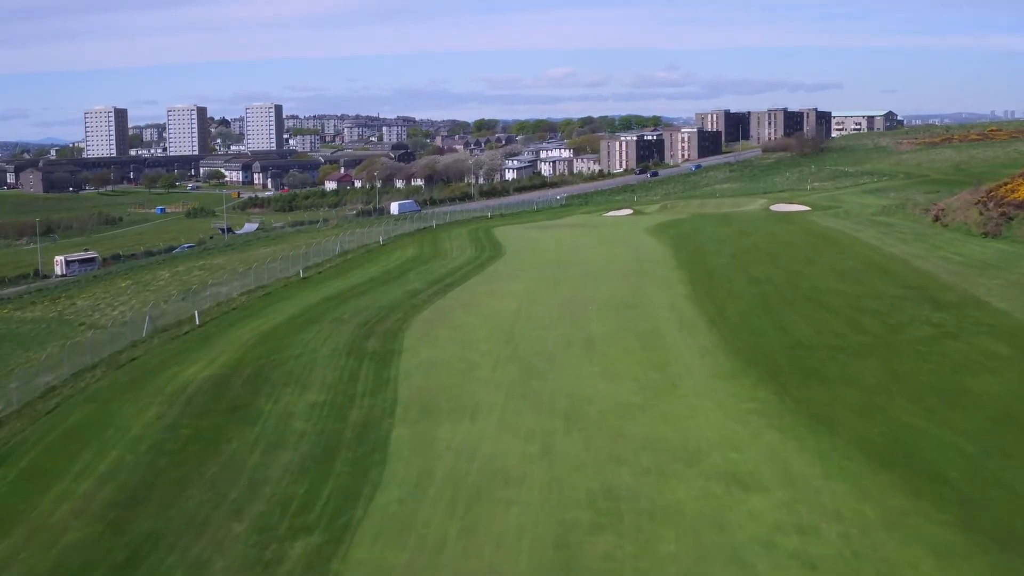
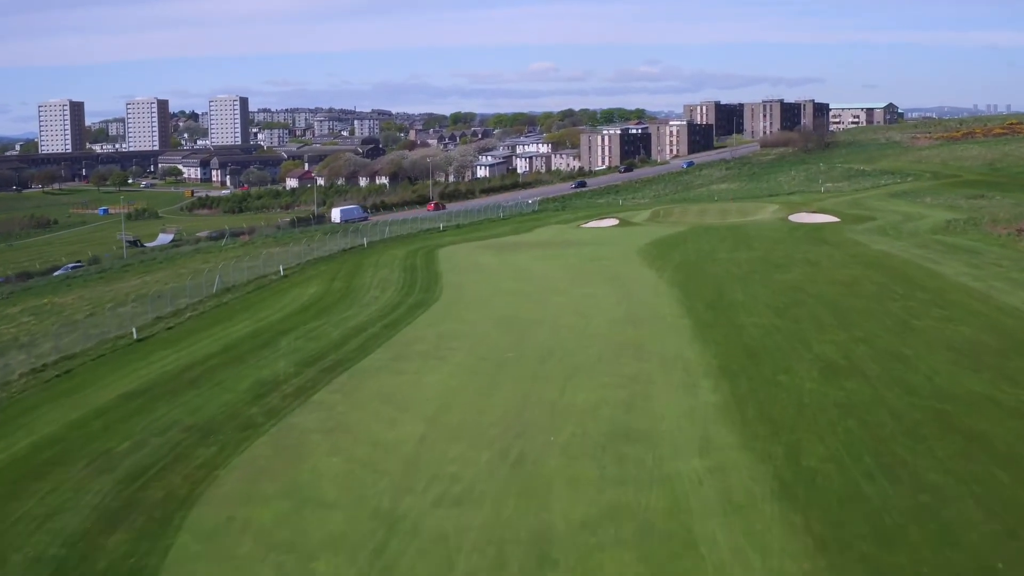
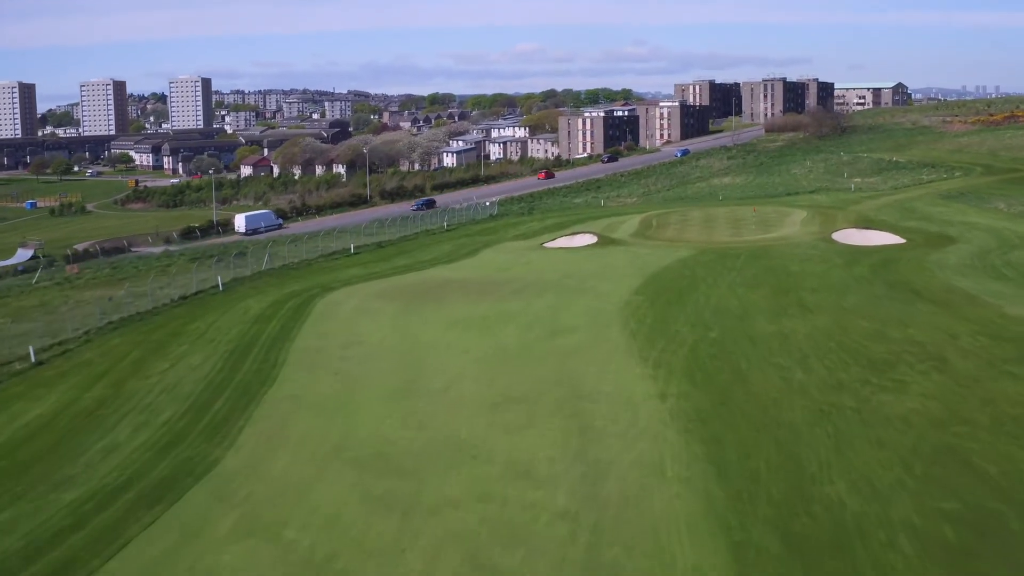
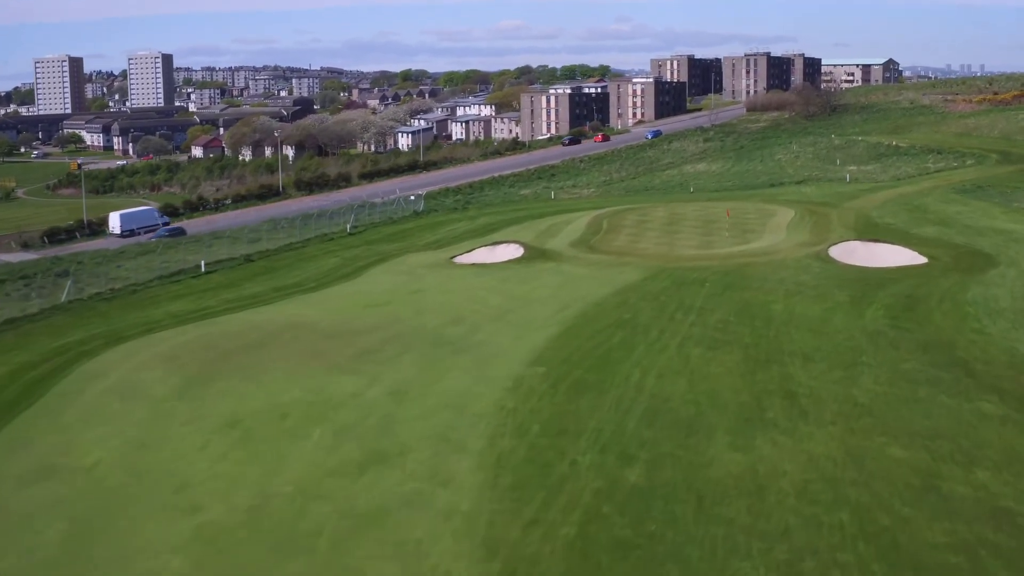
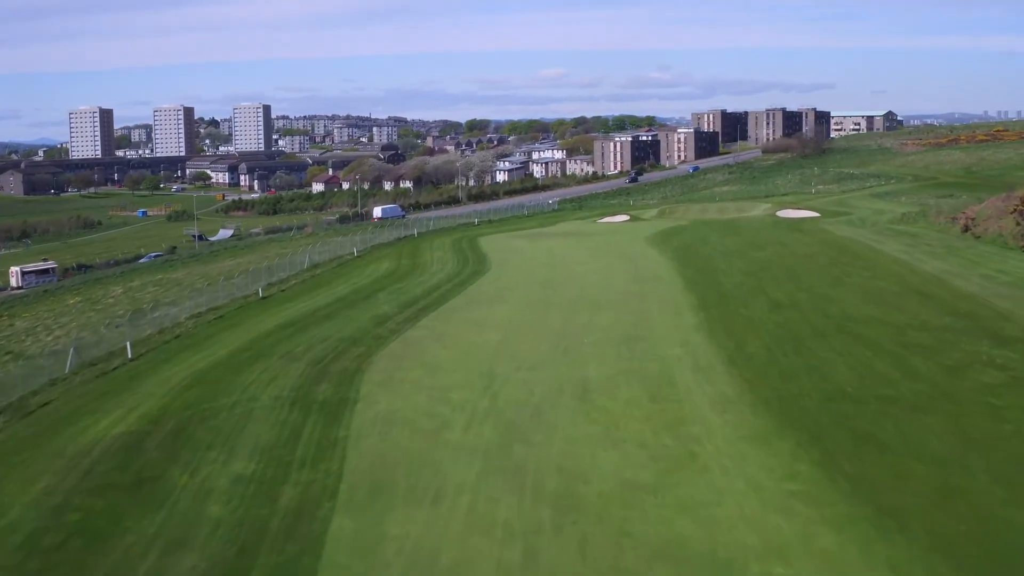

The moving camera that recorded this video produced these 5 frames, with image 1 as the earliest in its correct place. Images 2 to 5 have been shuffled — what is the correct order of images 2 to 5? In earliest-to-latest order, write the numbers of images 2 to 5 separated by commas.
5, 2, 3, 4
